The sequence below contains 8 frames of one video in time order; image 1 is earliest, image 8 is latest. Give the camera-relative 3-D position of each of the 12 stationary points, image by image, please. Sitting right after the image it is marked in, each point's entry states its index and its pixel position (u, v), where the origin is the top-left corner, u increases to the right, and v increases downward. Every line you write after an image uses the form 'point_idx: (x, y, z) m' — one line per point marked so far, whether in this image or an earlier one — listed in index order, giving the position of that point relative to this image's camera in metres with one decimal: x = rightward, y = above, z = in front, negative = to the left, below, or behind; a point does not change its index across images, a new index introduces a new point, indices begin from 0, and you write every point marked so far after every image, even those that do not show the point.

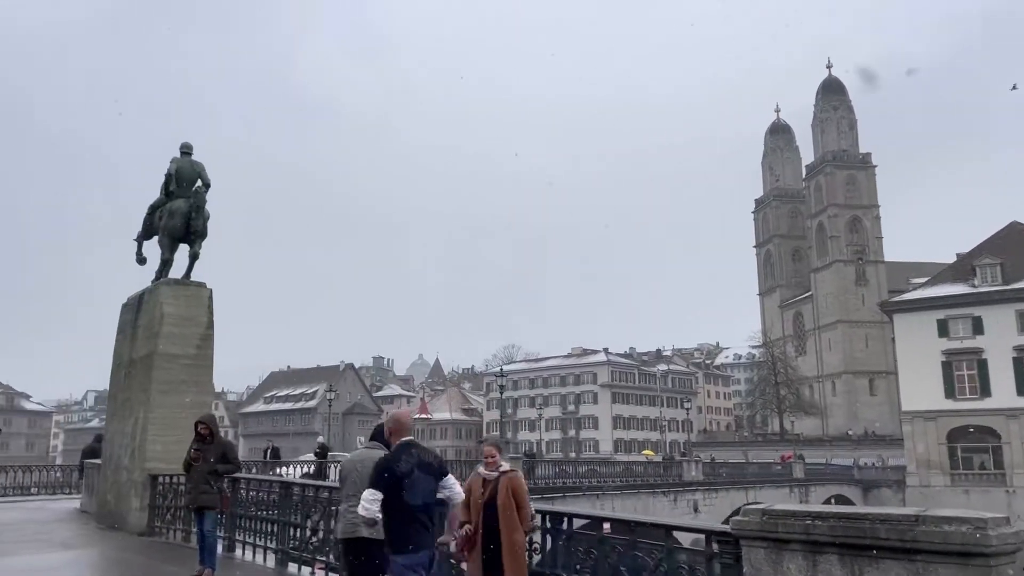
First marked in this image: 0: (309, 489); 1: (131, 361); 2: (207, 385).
0: (-2.3, -2.3, +9.6) m
1: (-6.3, -1.2, +14.0) m
2: (-4.9, -1.6, +13.6) m
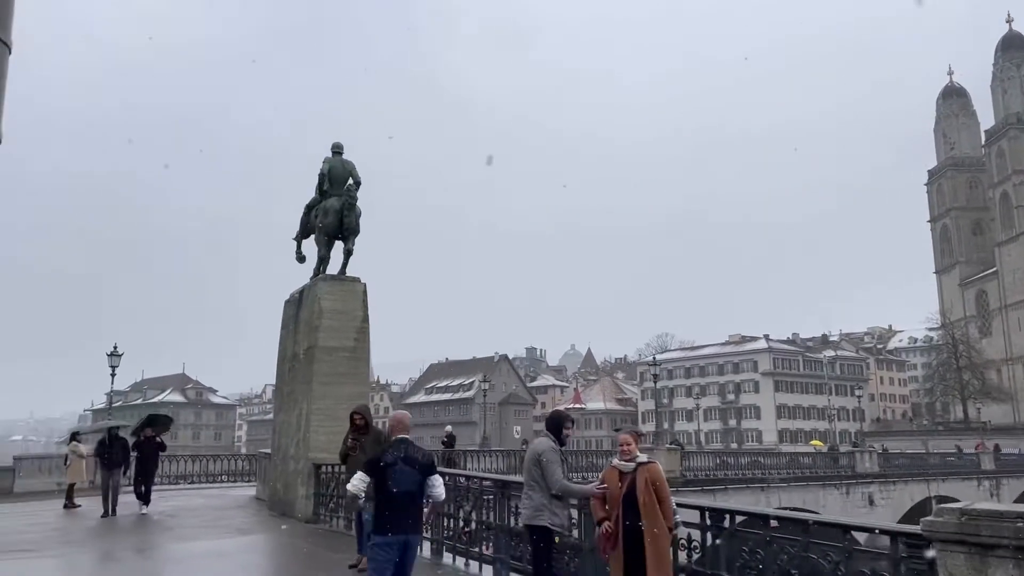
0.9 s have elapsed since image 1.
0: (-0.6, -2.2, +9.5) m
1: (-3.8, -1.1, +14.6) m
2: (-2.4, -1.5, +14.0) m
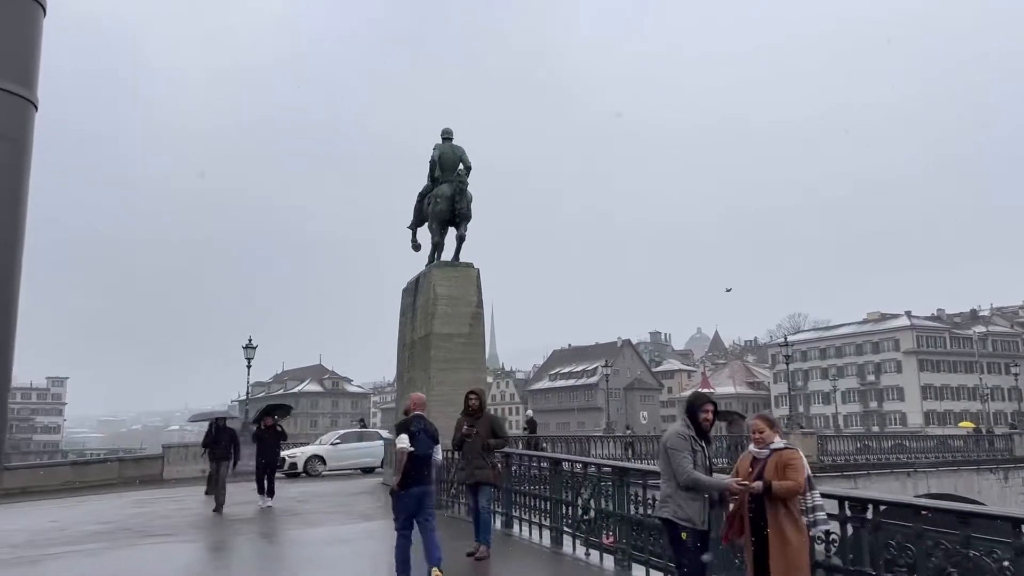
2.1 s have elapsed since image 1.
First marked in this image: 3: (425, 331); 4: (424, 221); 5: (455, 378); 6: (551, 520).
0: (+0.7, -1.9, +9.2) m
1: (-1.7, -0.9, +14.6) m
2: (-0.5, -1.2, +13.9) m
3: (-1.4, -0.7, +13.9) m
4: (-1.6, +1.2, +15.5) m
5: (-0.9, -1.5, +13.6) m
6: (+0.5, -2.7, +9.8) m
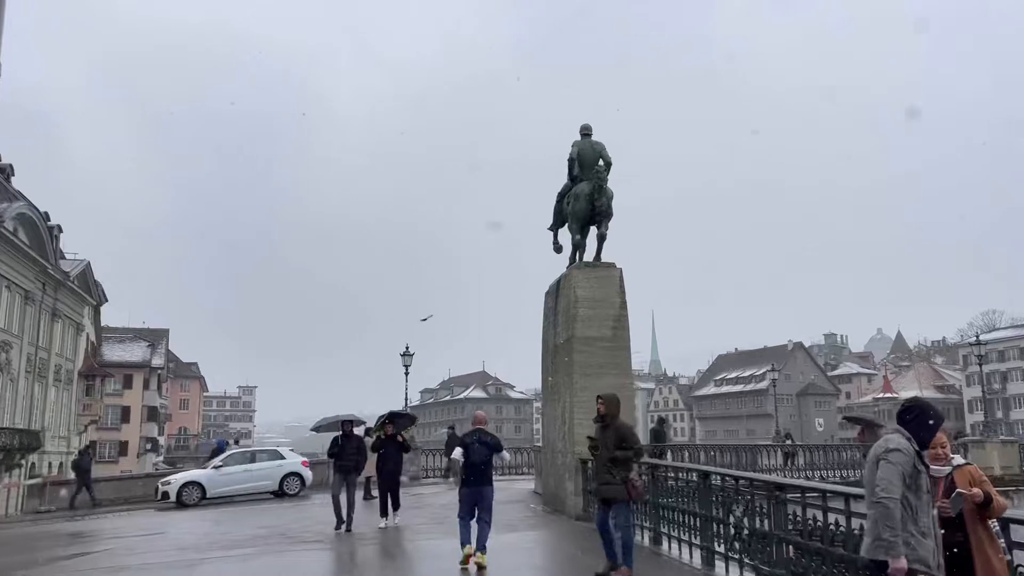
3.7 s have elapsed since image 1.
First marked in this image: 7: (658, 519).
0: (+2.1, -1.9, +8.3) m
1: (+0.7, -1.0, +14.1) m
2: (+1.8, -1.2, +13.1) m
3: (+0.9, -0.8, +13.4) m
4: (+0.9, +1.2, +15.0) m
5: (+1.3, -1.5, +13.0) m
6: (+2.0, -2.7, +9.0) m
7: (+1.8, -2.8, +10.2) m
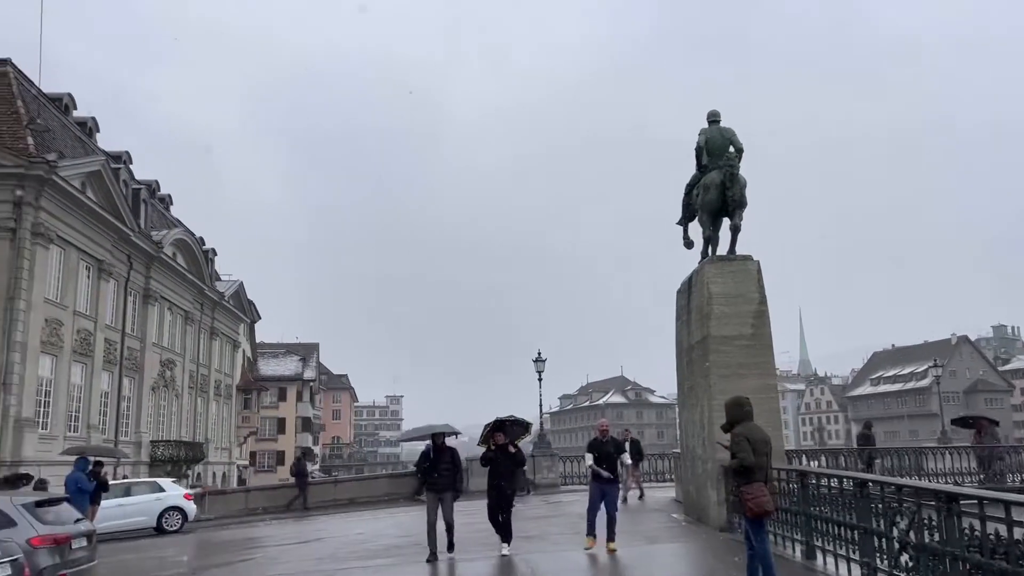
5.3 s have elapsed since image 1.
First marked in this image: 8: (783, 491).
0: (+3.3, -1.8, +7.4) m
1: (+2.9, -0.9, +13.4) m
2: (+3.7, -1.1, +12.2) m
3: (+2.8, -0.7, +12.6) m
4: (+3.1, +1.2, +14.2) m
5: (+3.3, -1.4, +12.2) m
6: (+3.4, -2.6, +8.1) m
7: (+3.3, -2.7, +9.3) m
8: (+3.3, -2.4, +10.2) m
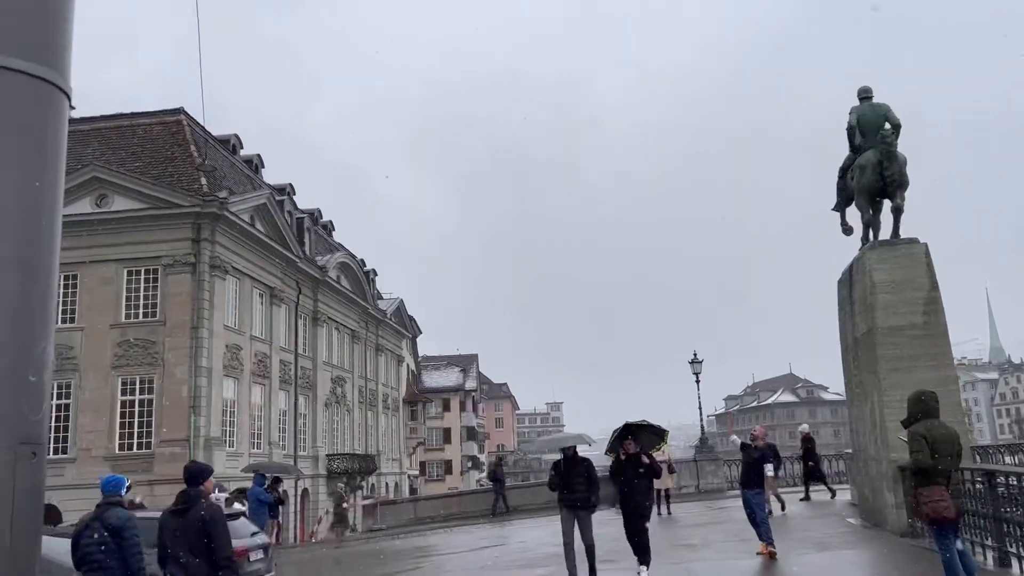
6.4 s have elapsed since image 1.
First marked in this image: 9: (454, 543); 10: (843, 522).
0: (+4.5, -1.6, +6.6) m
1: (+5.1, -0.8, +12.5) m
2: (+5.8, -0.9, +11.2) m
3: (+5.0, -0.5, +11.8) m
4: (+5.4, +1.4, +13.3) m
5: (+5.3, -1.2, +11.3) m
6: (+4.7, -2.4, +7.2) m
7: (+4.9, -2.5, +8.4) m
8: (+5.1, -2.3, +9.3) m
9: (-1.2, -5.5, +18.0) m
10: (+5.2, -3.7, +13.3) m
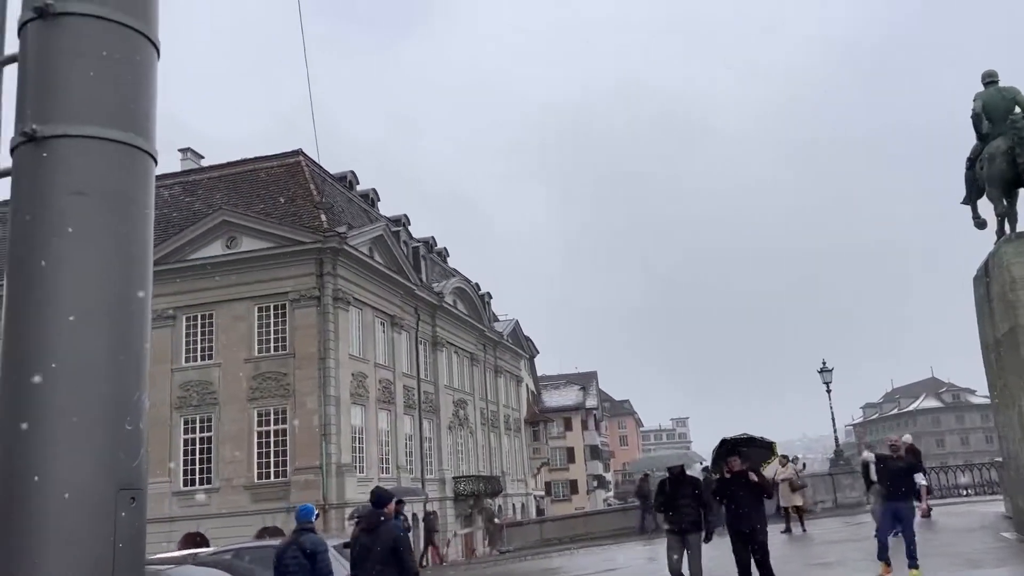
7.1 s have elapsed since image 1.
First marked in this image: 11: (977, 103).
0: (+5.4, -1.4, +5.8) m
1: (+6.8, -0.7, +11.7) m
2: (+7.3, -0.8, +10.3) m
3: (+6.5, -0.5, +11.0) m
4: (+7.0, +1.5, +12.5) m
5: (+6.8, -1.1, +10.4) m
6: (+5.7, -2.2, +6.4) m
7: (+6.1, -2.4, +7.6) m
8: (+6.3, -2.2, +8.5) m
9: (+1.5, -5.9, +17.9) m
10: (+7.1, -3.7, +12.3) m
11: (+6.6, +2.6, +11.9) m
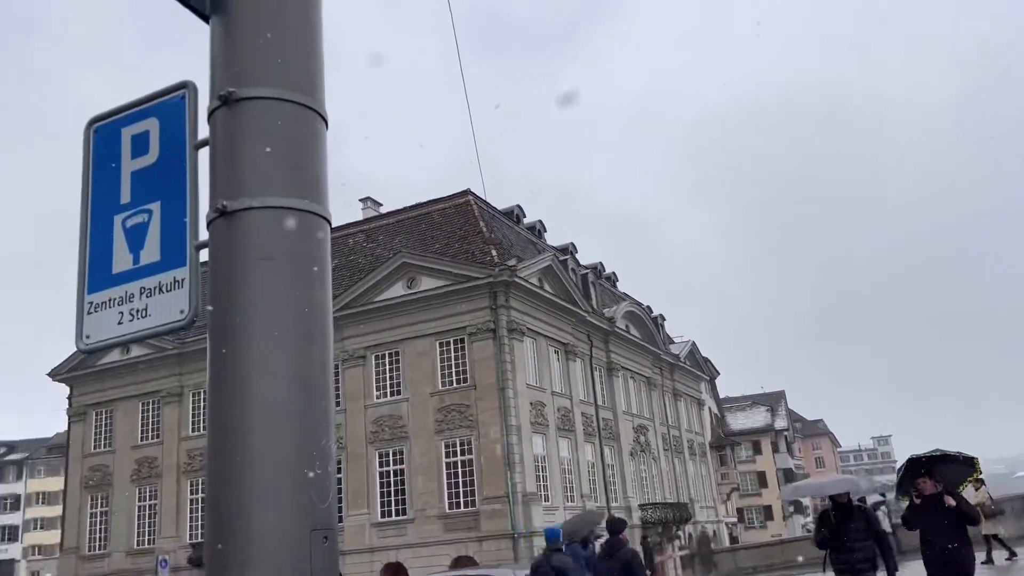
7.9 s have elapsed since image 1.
0: (+6.5, -1.2, +4.6) m
1: (+9.0, -0.6, +10.1) m
2: (+9.2, -0.6, +8.6) m
3: (+8.6, -0.3, +9.5) m
4: (+9.2, +1.6, +10.9) m
5: (+8.8, -0.9, +8.8) m
6: (+7.0, -2.0, +5.1) m
7: (+7.6, -2.1, +6.2) m
8: (+8.0, -1.9, +6.9) m
9: (+5.5, -6.2, +17.0) m
10: (+9.6, -3.5, +10.5) m
11: (+8.7, +2.8, +10.5) m
